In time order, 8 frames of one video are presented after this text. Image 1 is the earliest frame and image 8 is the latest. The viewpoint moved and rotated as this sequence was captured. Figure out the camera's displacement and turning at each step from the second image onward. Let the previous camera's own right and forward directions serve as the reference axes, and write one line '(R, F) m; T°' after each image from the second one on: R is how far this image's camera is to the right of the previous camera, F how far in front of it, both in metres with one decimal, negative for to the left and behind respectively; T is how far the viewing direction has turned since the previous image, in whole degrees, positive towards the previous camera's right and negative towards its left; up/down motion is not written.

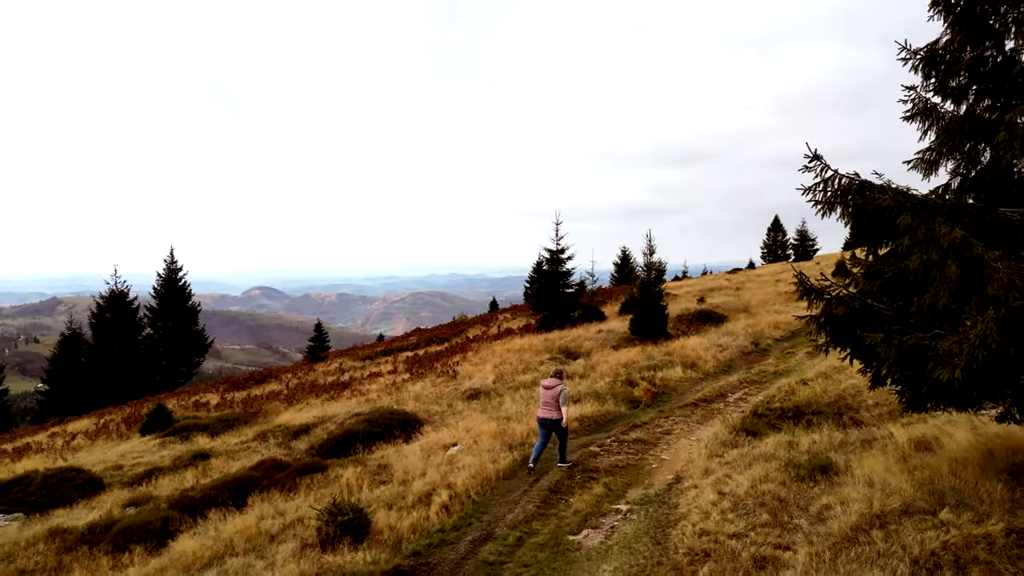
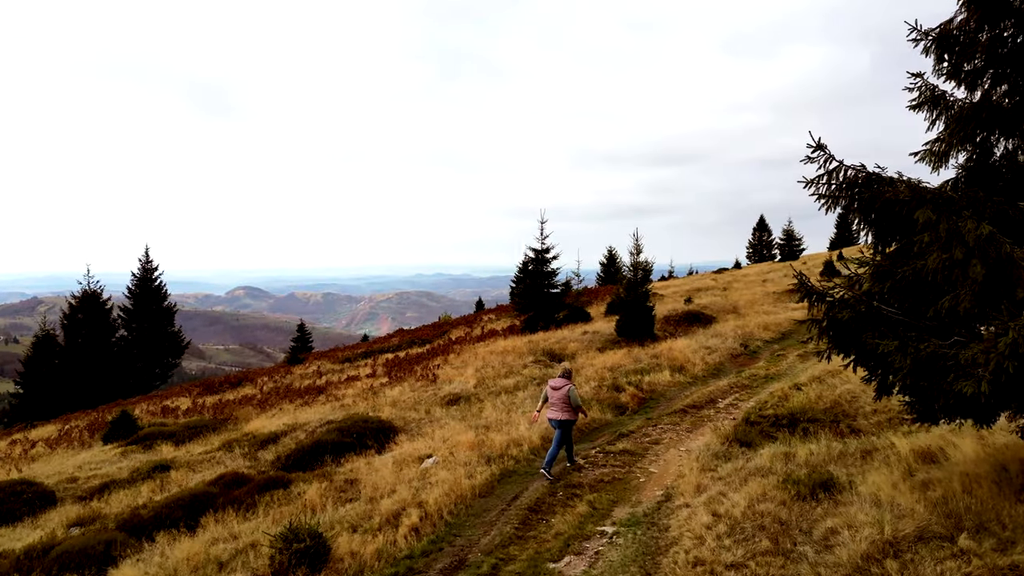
(+0.1, +0.8) m; +1°
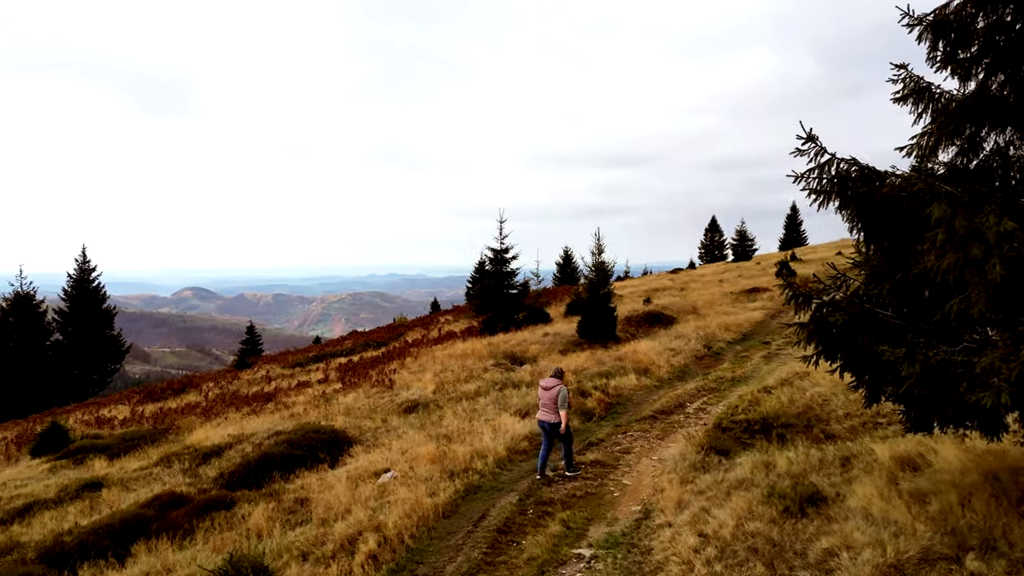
(-0.1, +0.7) m; +4°
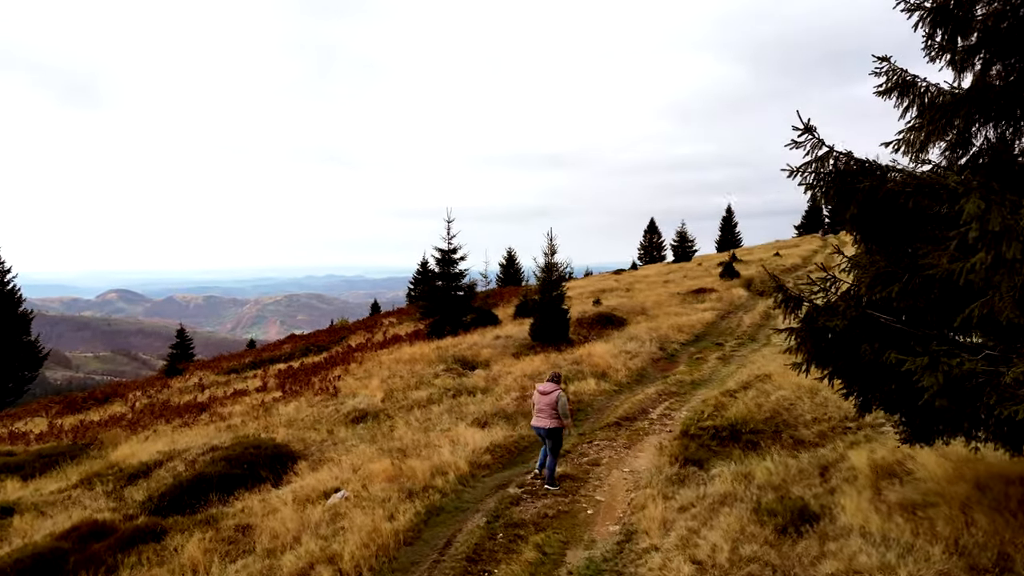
(-0.3, +0.8) m; +5°
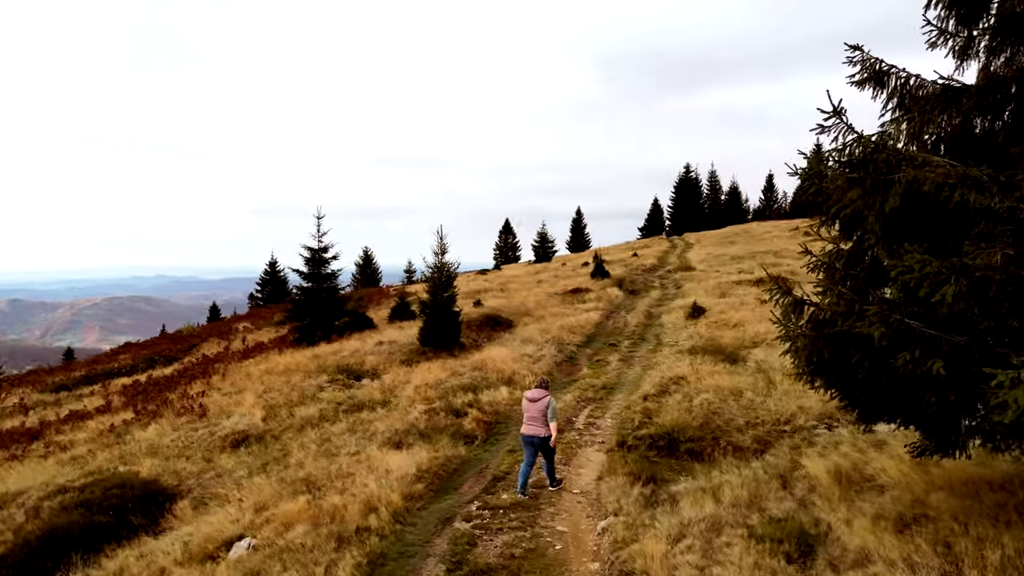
(-1.1, +1.4) m; +12°
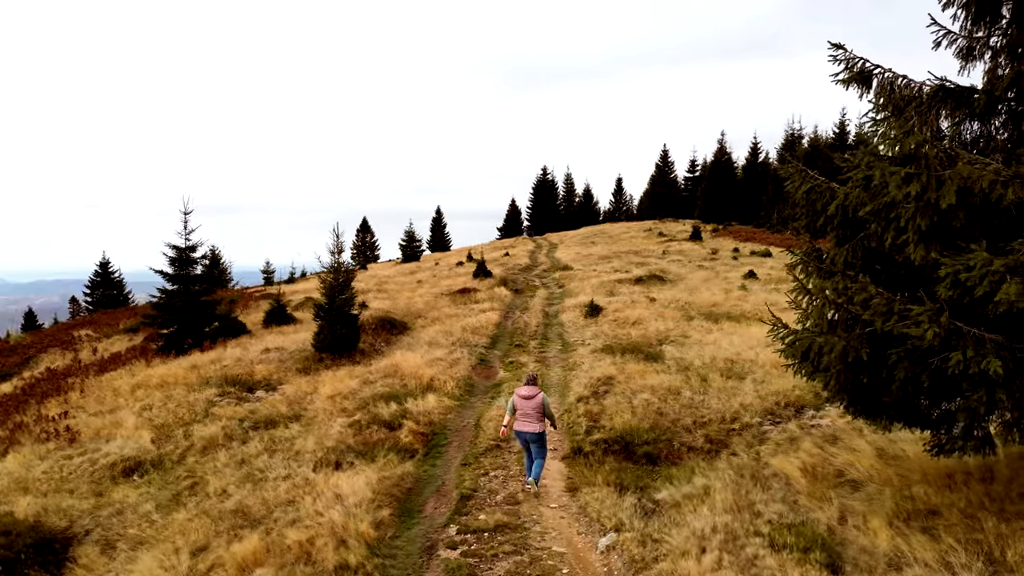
(-1.4, +0.9) m; +12°
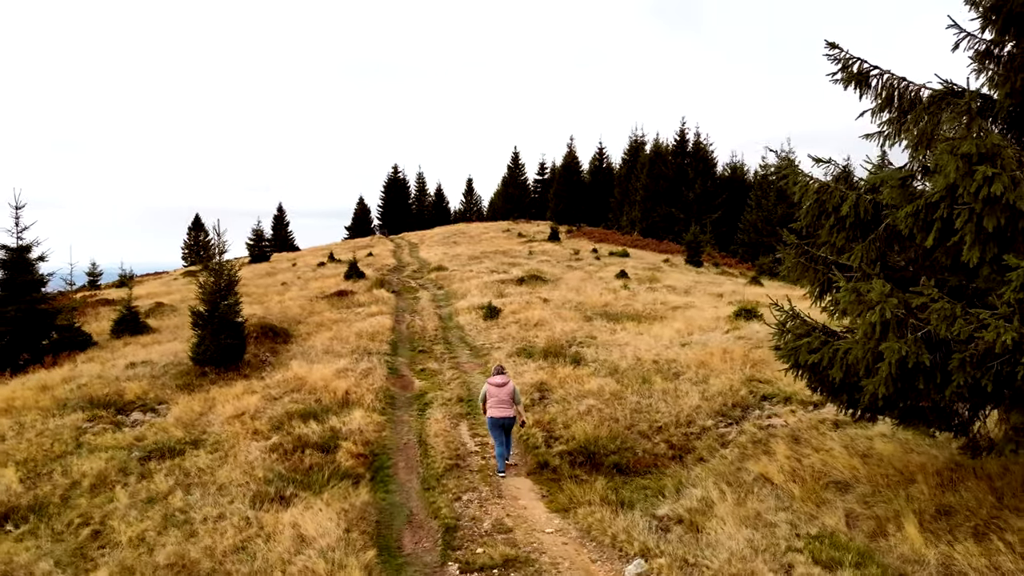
(-1.6, +1.0) m; +12°
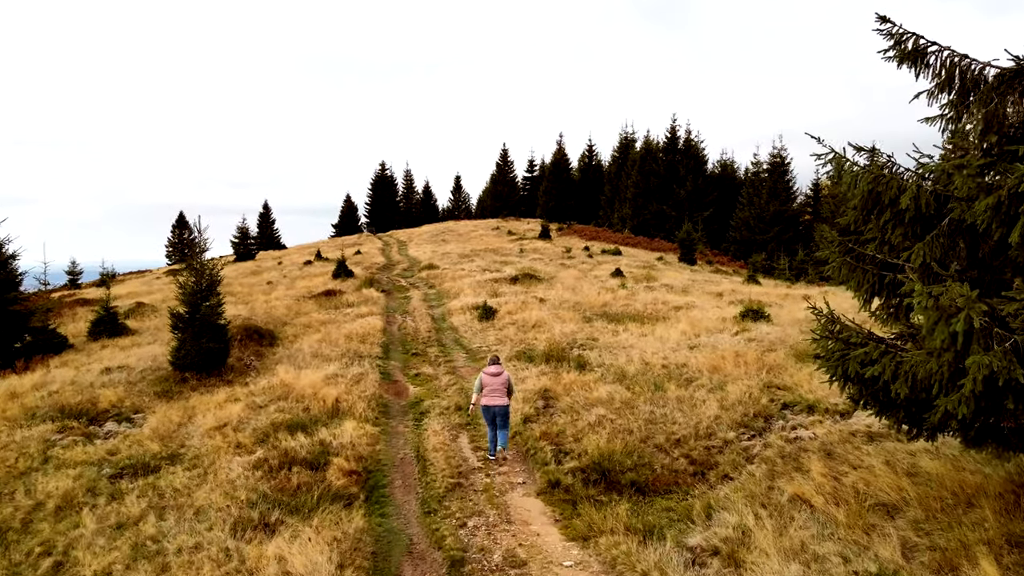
(-0.3, +0.9) m; +1°
